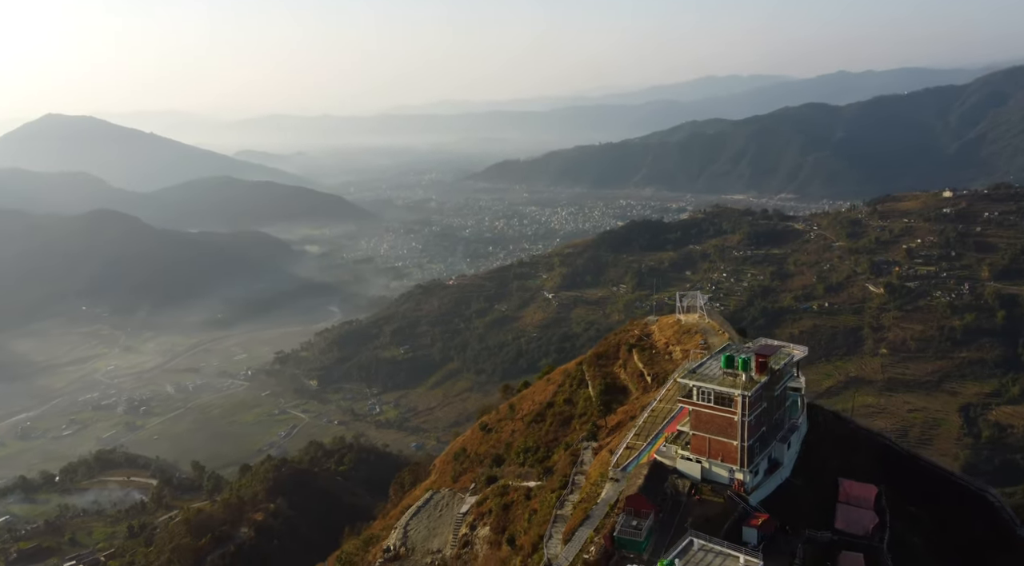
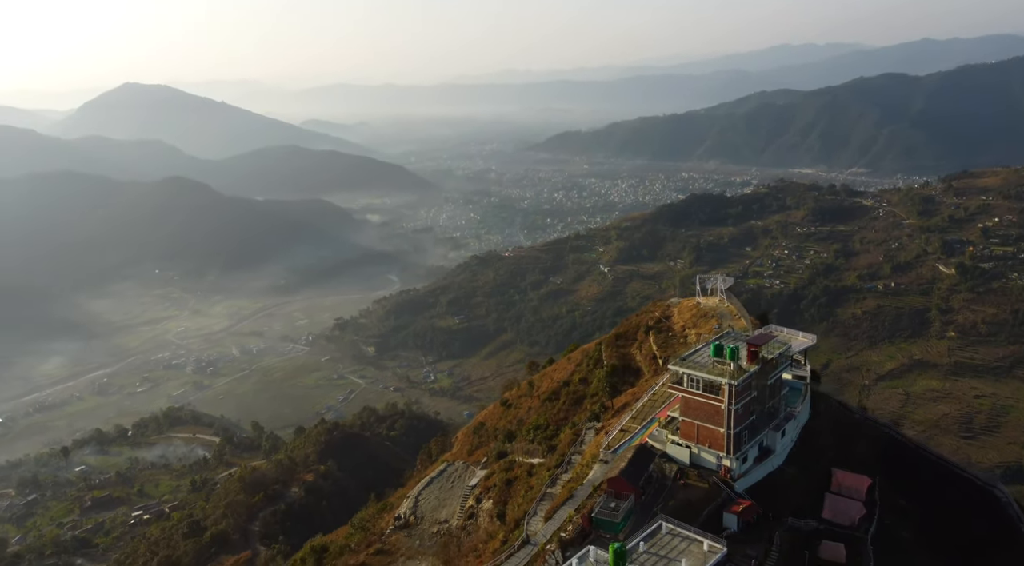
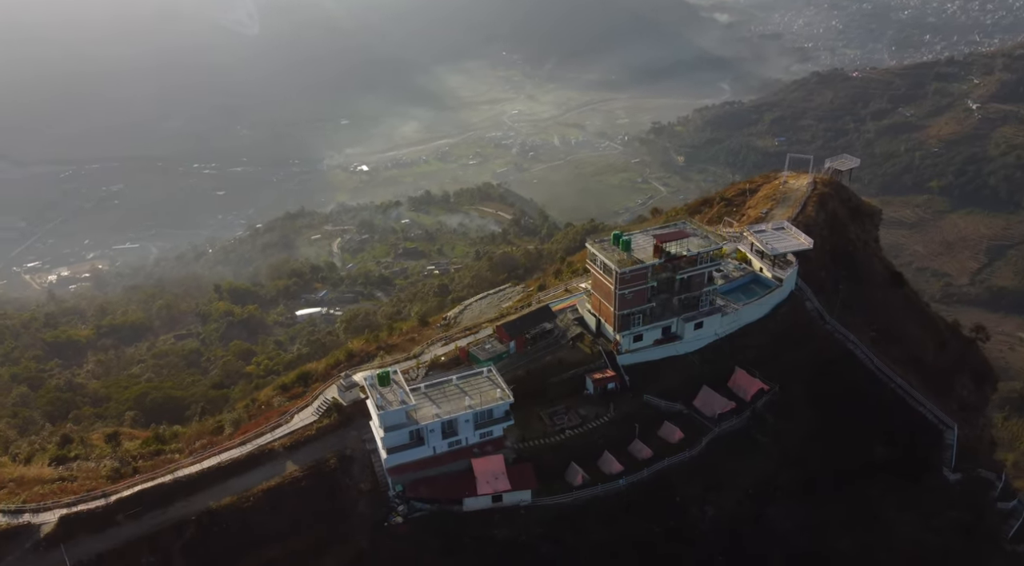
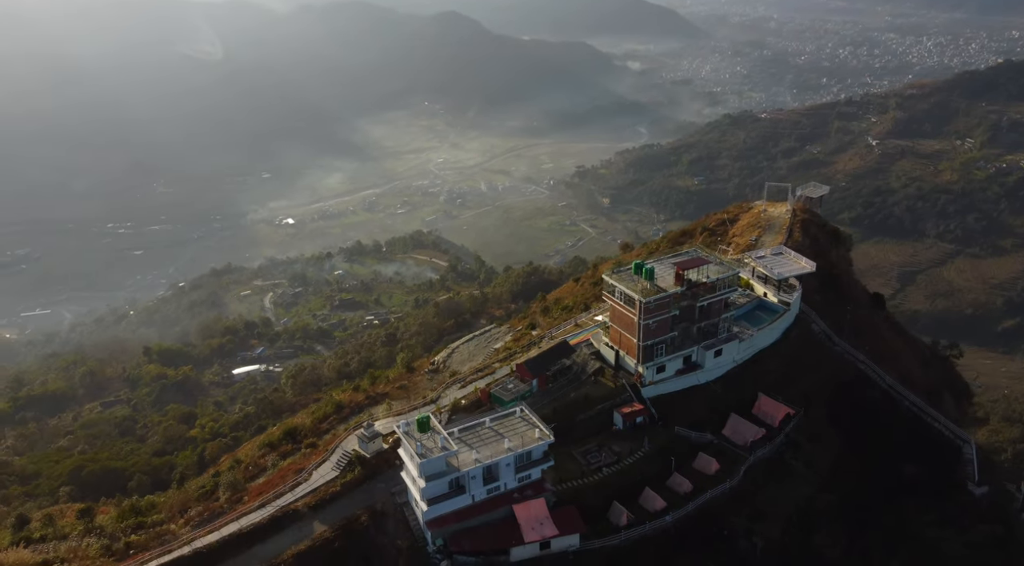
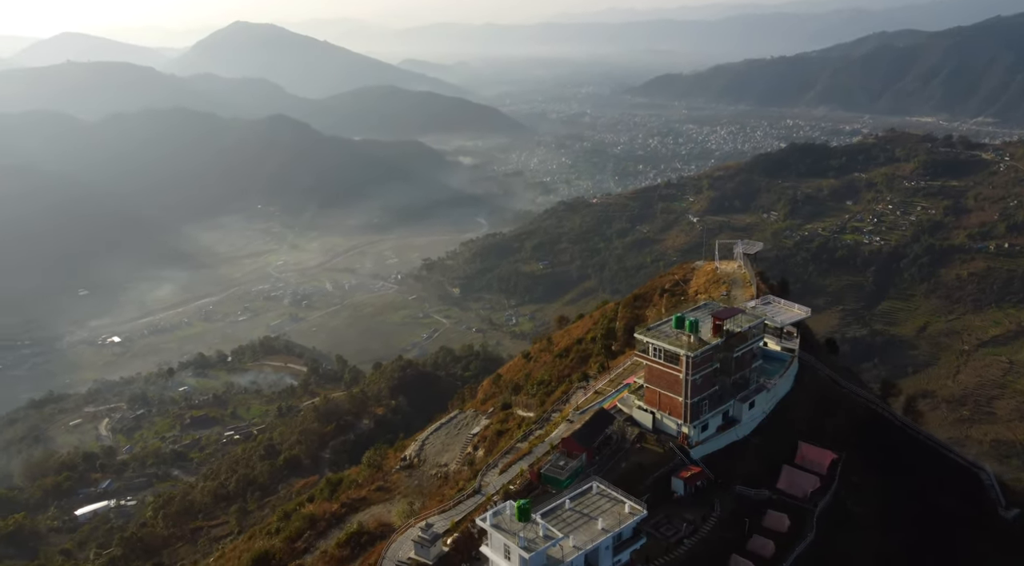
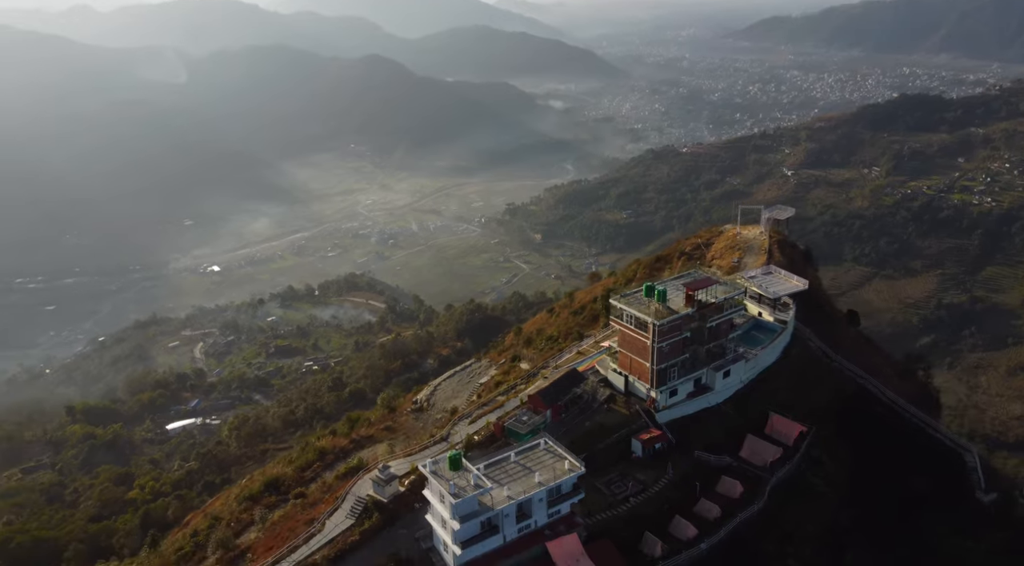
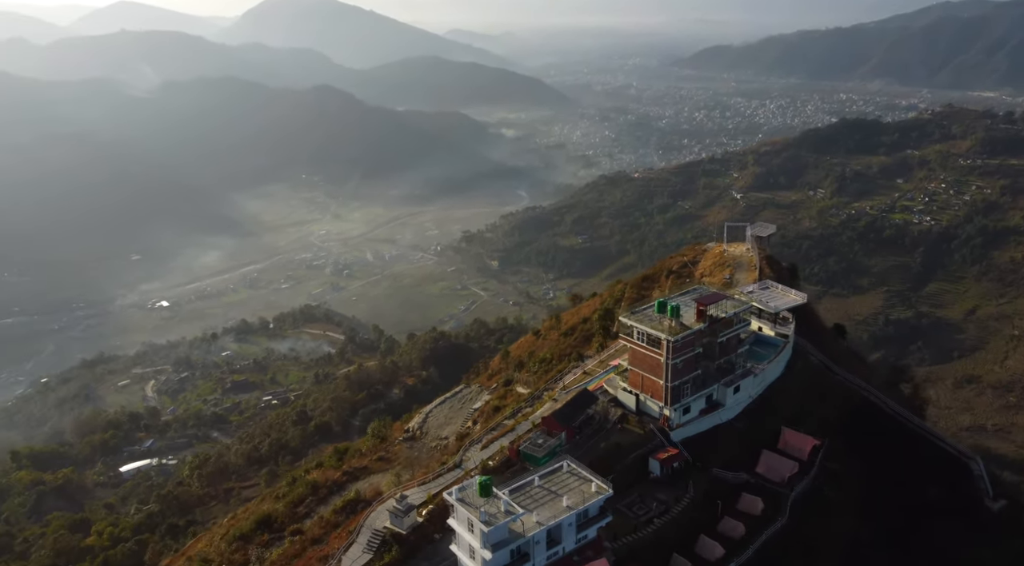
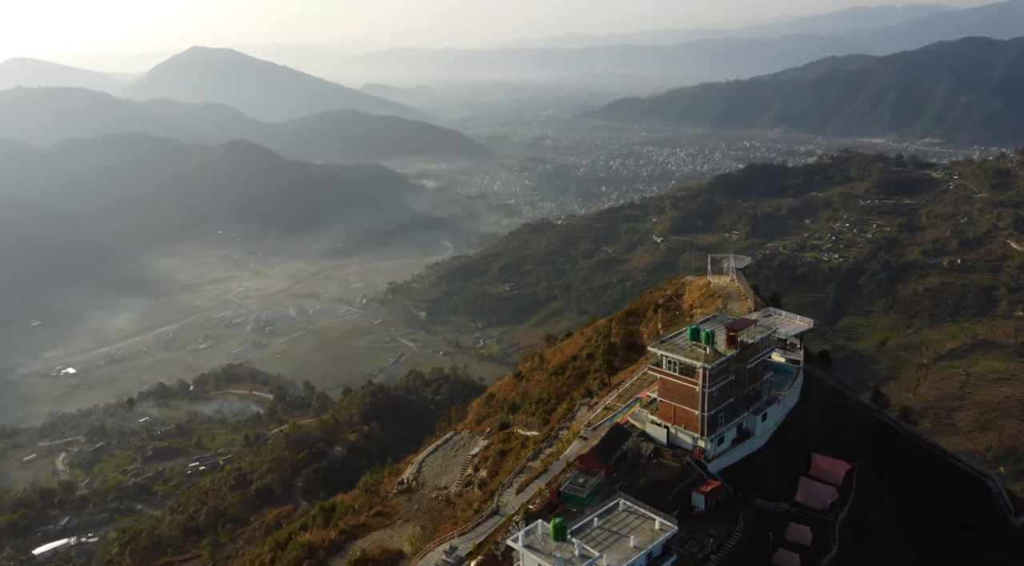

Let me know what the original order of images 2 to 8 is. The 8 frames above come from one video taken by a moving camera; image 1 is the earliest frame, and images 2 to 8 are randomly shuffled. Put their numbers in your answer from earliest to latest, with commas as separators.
2, 8, 5, 7, 6, 4, 3
